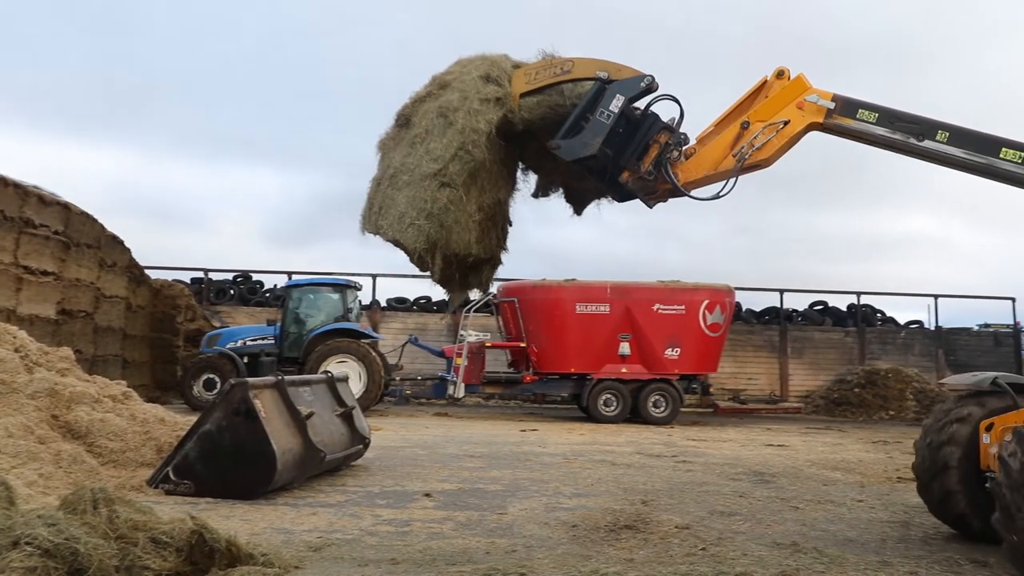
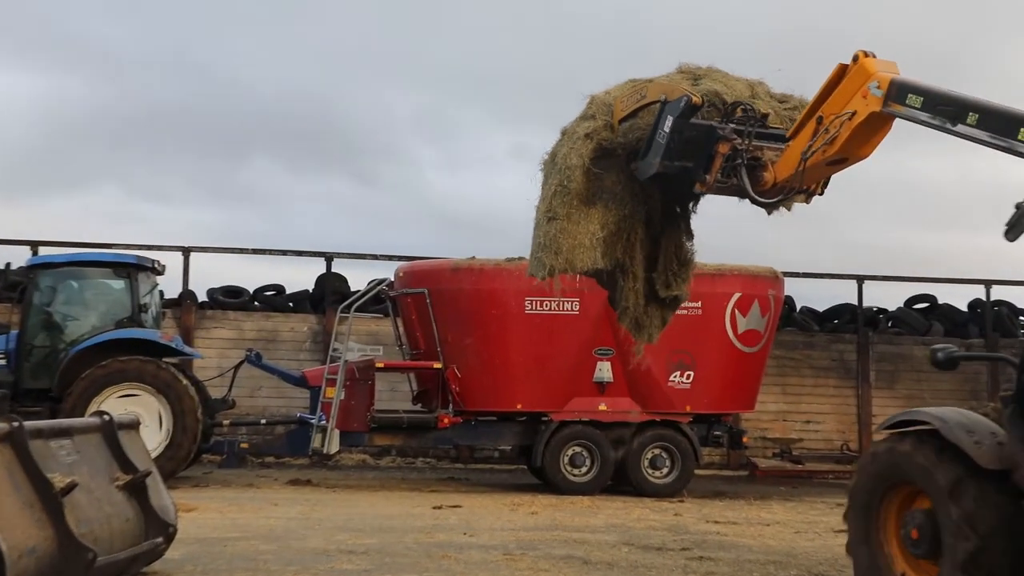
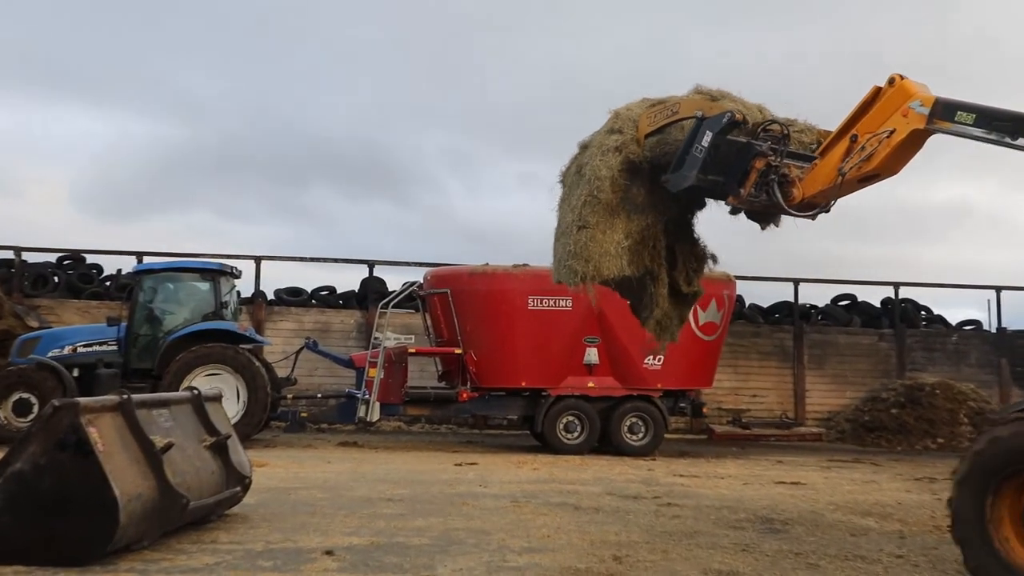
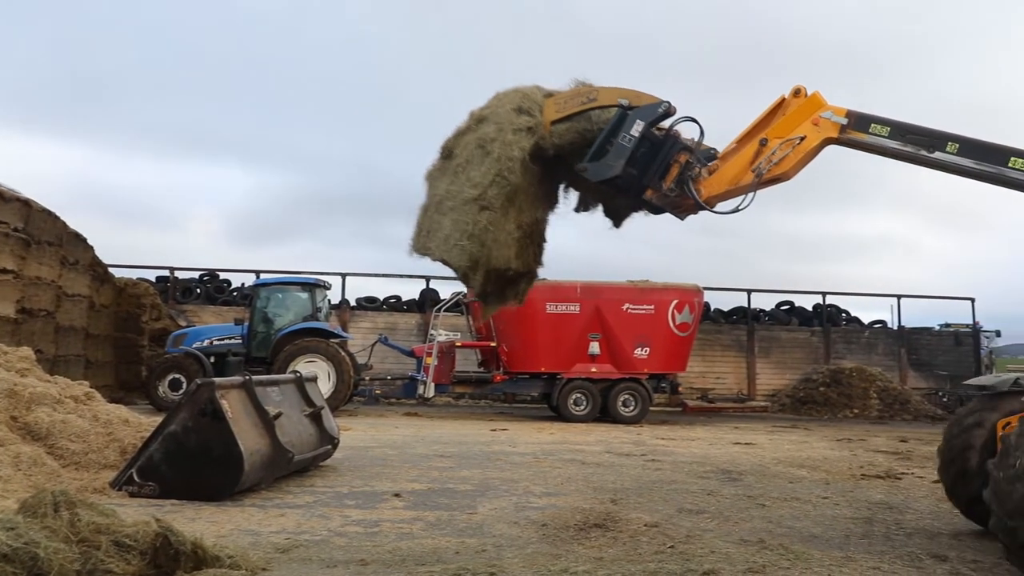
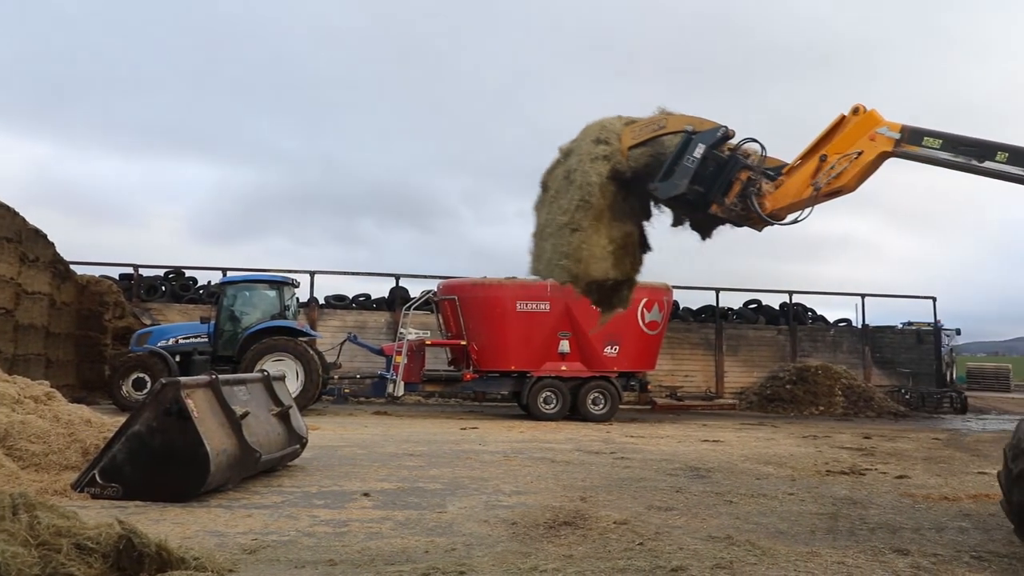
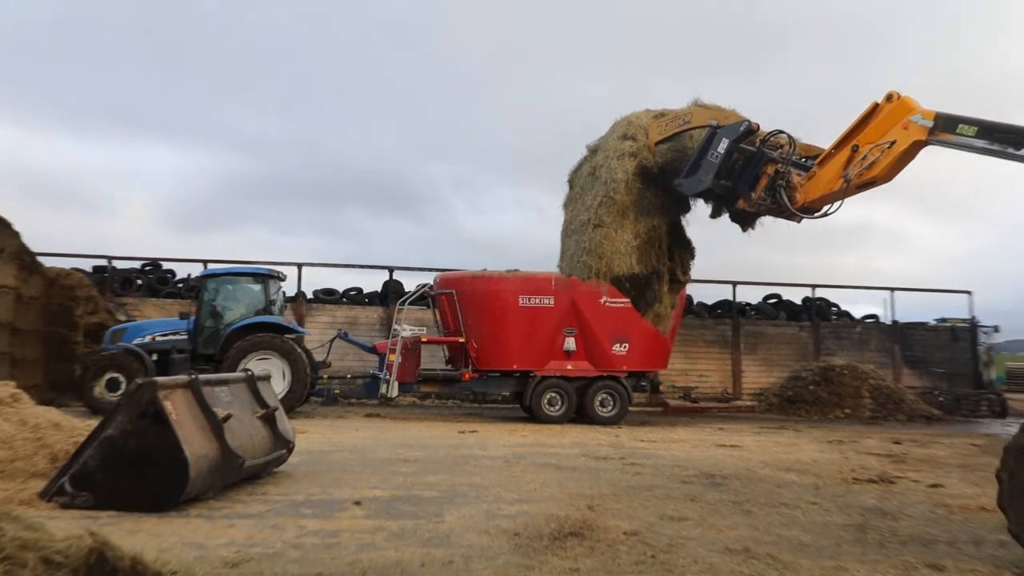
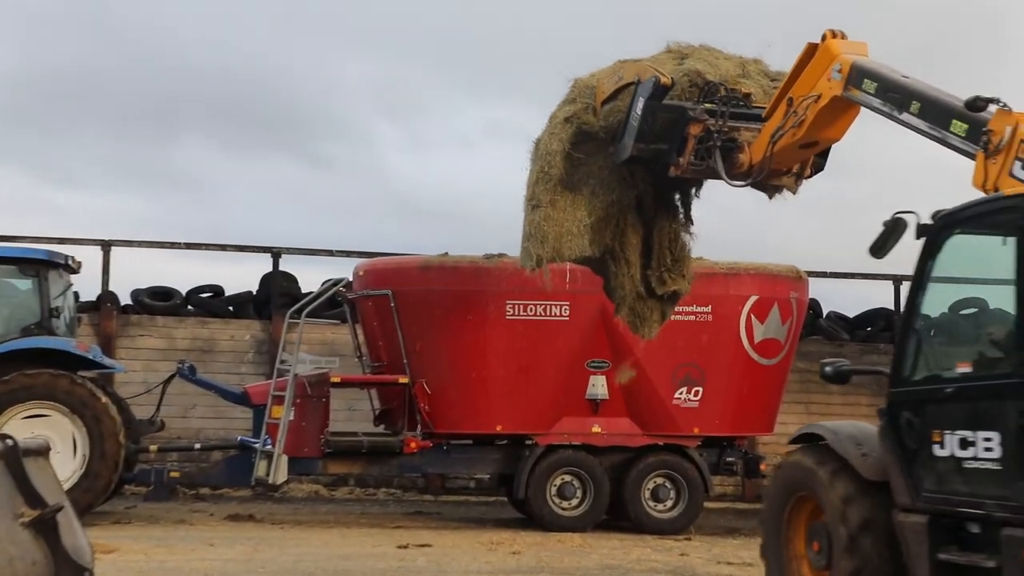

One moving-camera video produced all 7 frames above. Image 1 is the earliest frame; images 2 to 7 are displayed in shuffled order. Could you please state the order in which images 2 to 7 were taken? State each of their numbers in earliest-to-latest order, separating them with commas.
4, 5, 6, 3, 2, 7
